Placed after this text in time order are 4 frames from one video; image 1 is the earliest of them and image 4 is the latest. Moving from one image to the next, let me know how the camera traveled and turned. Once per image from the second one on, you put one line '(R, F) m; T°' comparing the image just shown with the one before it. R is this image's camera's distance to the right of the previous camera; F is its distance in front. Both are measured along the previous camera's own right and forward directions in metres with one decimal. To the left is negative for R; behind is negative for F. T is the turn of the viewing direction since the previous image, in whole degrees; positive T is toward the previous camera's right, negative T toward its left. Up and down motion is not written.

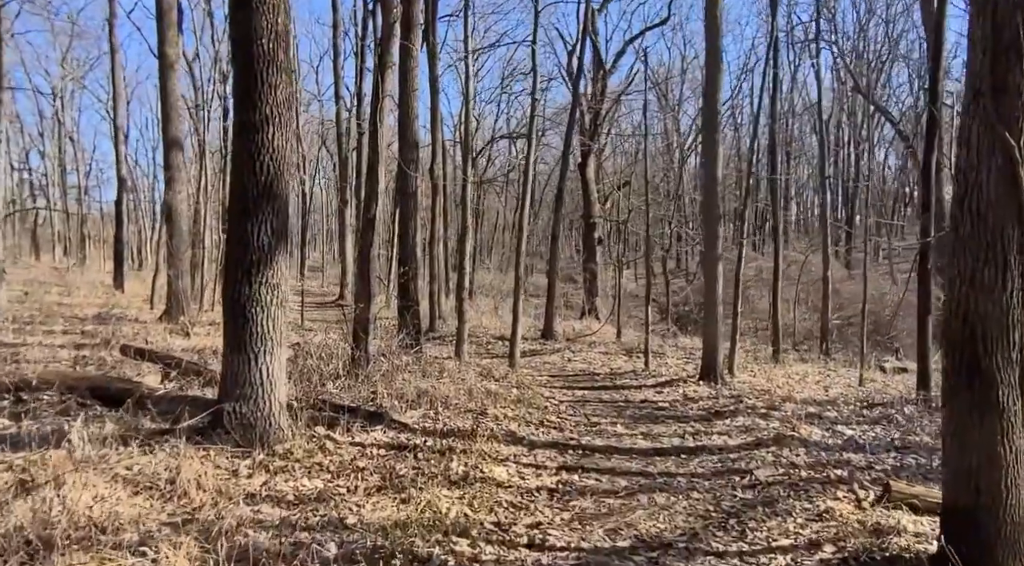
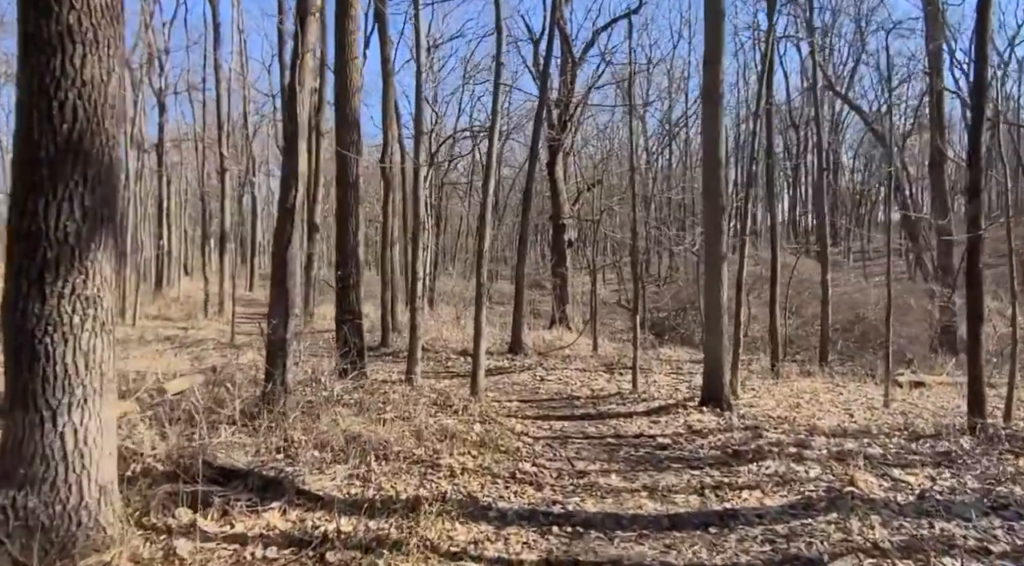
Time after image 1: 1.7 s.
(0.0, +1.9) m; +3°
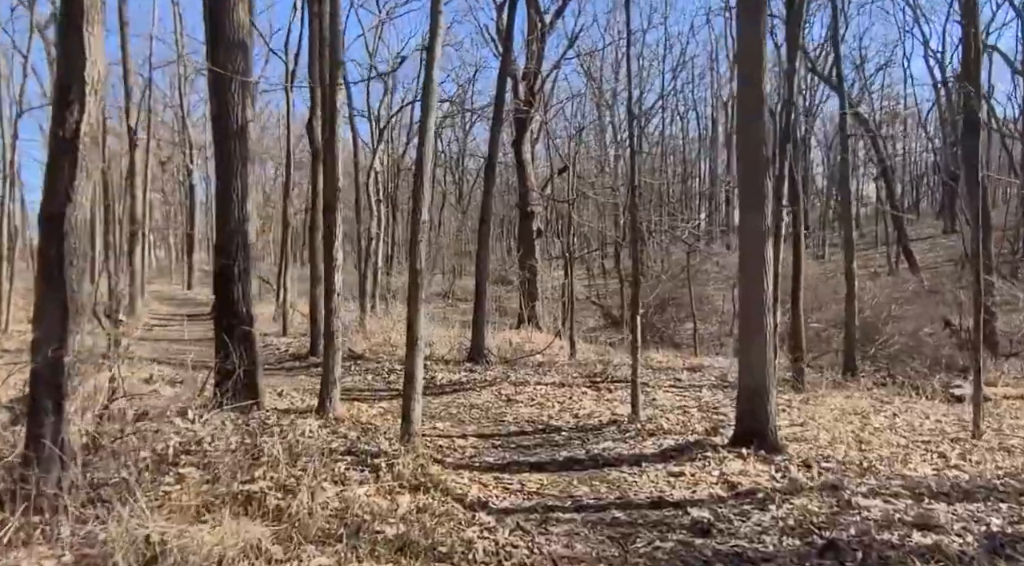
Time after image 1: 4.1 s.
(+0.1, +2.7) m; +3°
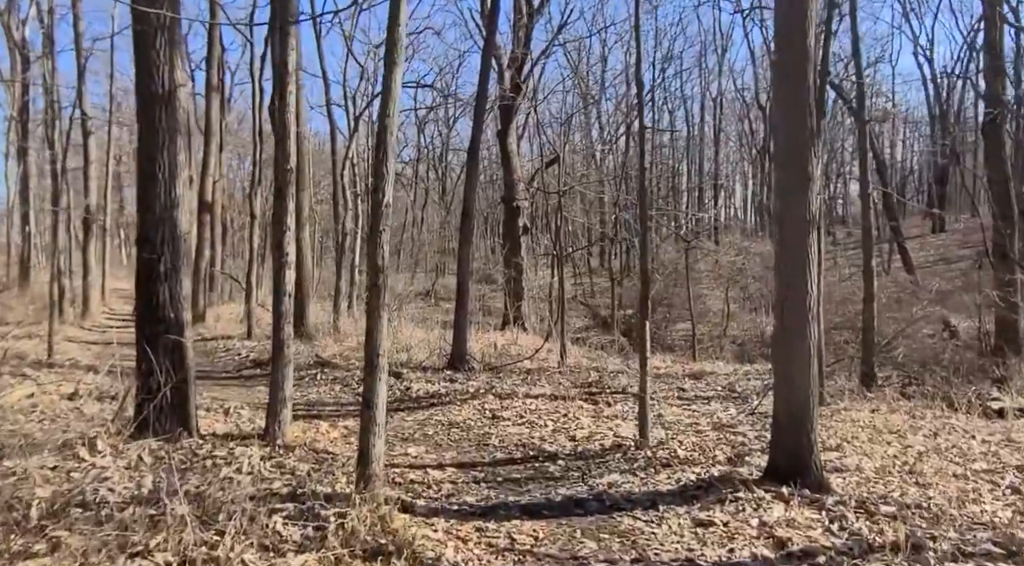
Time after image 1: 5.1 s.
(0.0, +1.1) m; +1°
